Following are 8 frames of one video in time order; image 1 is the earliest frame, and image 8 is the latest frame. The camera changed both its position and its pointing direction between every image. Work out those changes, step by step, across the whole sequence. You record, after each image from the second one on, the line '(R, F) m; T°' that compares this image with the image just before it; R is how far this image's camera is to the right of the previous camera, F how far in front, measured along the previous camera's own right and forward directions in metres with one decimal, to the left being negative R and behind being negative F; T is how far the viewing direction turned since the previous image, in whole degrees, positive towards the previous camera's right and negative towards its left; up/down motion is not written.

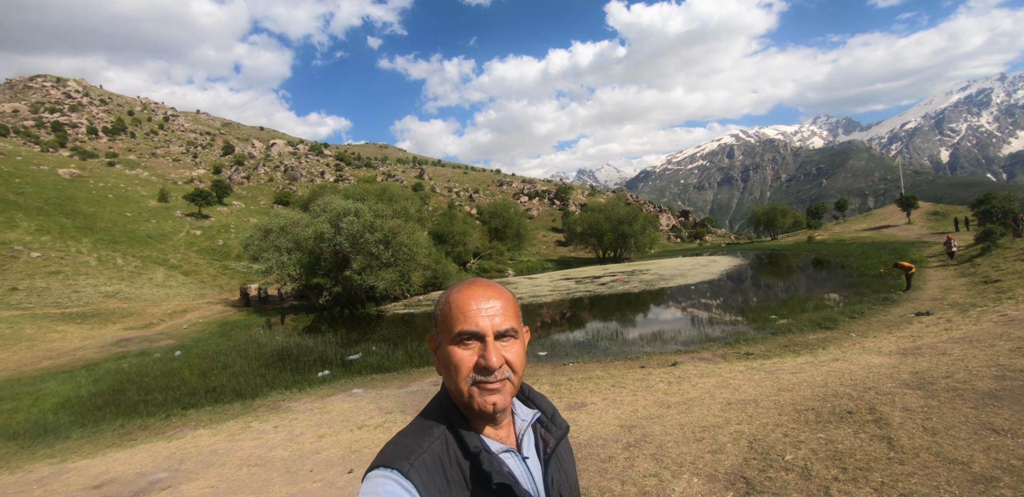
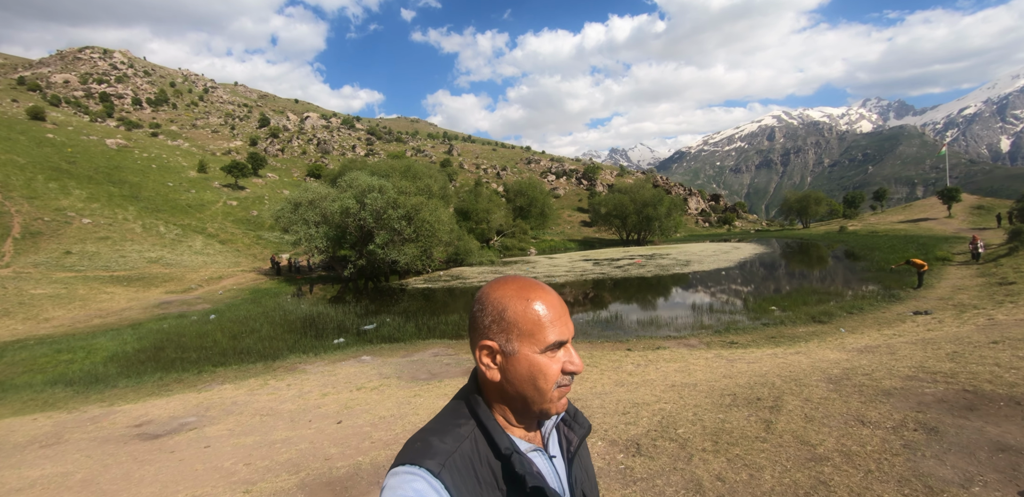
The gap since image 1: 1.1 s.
(+0.9, -0.9) m; -3°
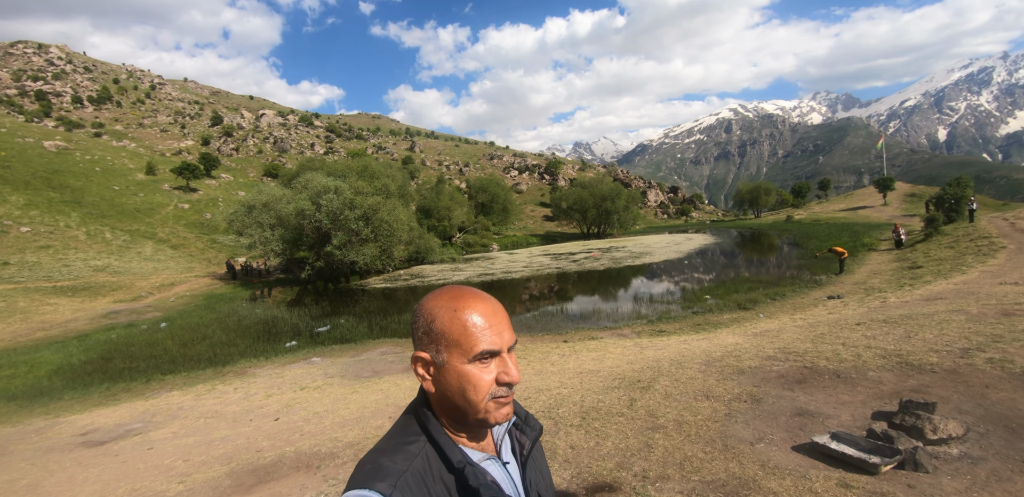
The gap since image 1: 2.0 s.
(+0.8, -0.9) m; +4°
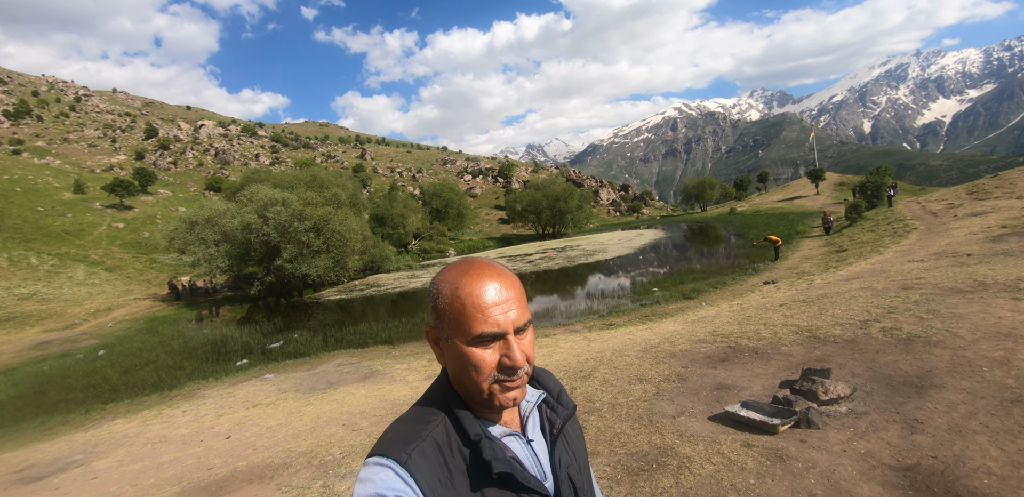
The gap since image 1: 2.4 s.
(+0.2, -0.3) m; +5°
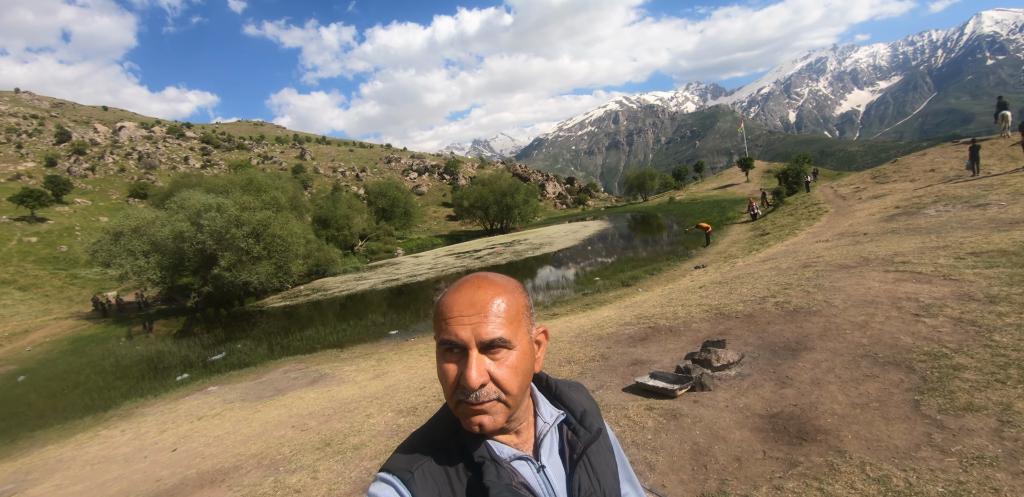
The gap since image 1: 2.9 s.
(+0.2, -0.6) m; +6°
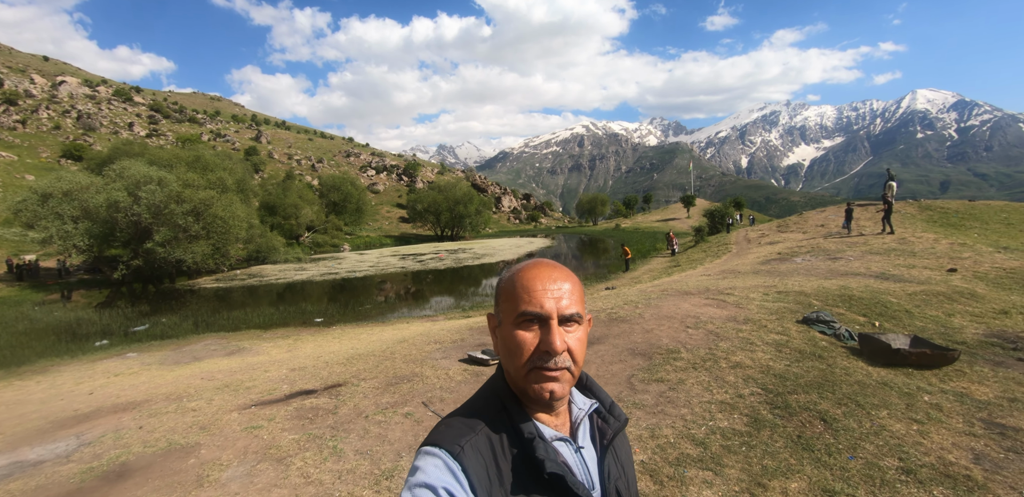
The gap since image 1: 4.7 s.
(+1.2, -1.9) m; +5°
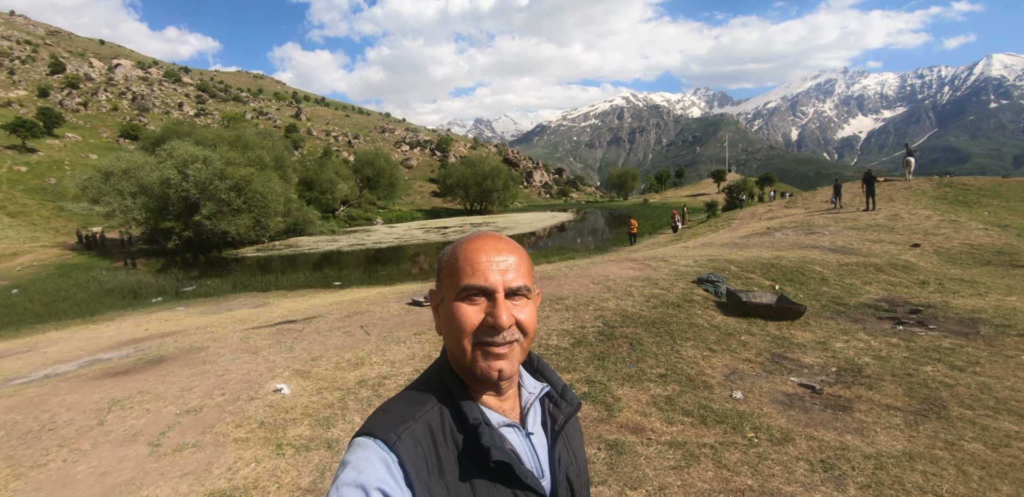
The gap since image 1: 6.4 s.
(+2.0, -2.0) m; -4°
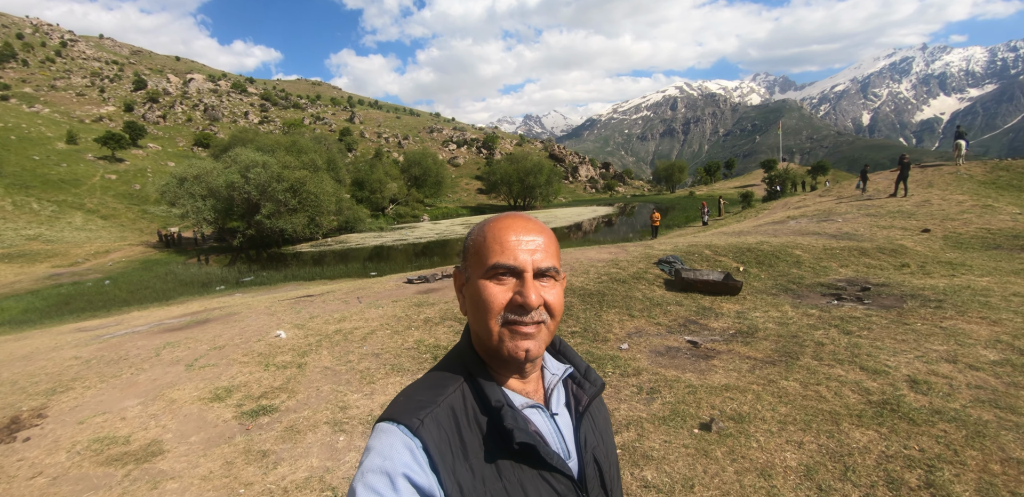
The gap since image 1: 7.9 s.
(+1.8, -1.5) m; -6°
